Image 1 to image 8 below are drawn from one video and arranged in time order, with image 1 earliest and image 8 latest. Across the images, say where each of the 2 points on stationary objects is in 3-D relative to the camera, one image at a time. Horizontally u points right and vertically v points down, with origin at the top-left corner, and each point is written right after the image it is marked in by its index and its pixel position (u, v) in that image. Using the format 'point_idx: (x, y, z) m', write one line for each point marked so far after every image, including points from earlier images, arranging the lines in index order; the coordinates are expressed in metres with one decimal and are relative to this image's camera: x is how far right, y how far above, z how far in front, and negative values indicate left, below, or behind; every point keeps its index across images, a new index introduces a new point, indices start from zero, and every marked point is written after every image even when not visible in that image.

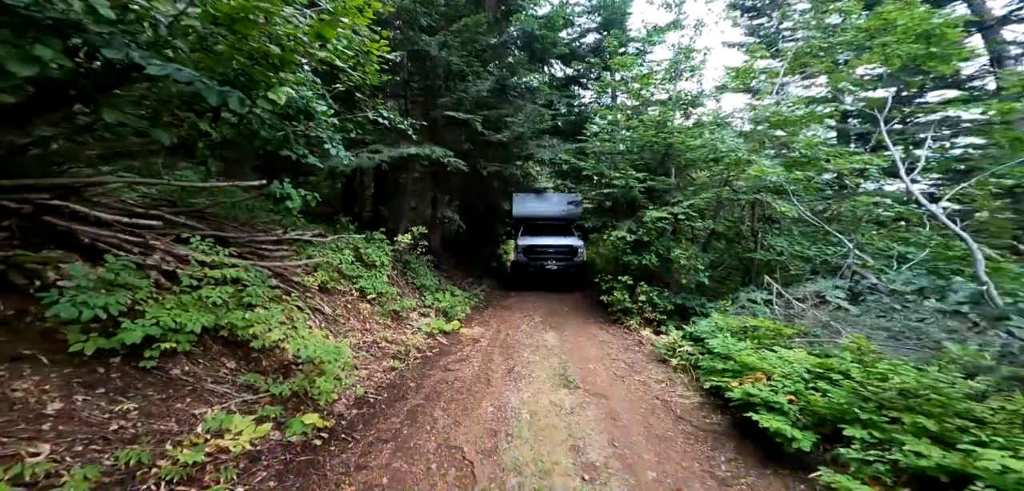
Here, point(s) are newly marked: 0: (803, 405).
0: (+1.9, -1.0, +2.5) m
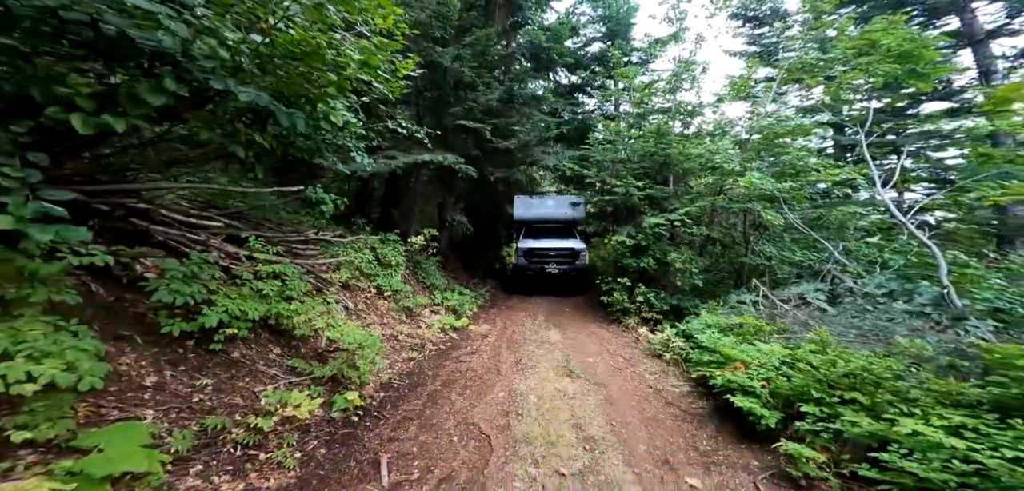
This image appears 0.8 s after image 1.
0: (+2.0, -1.1, +2.9) m
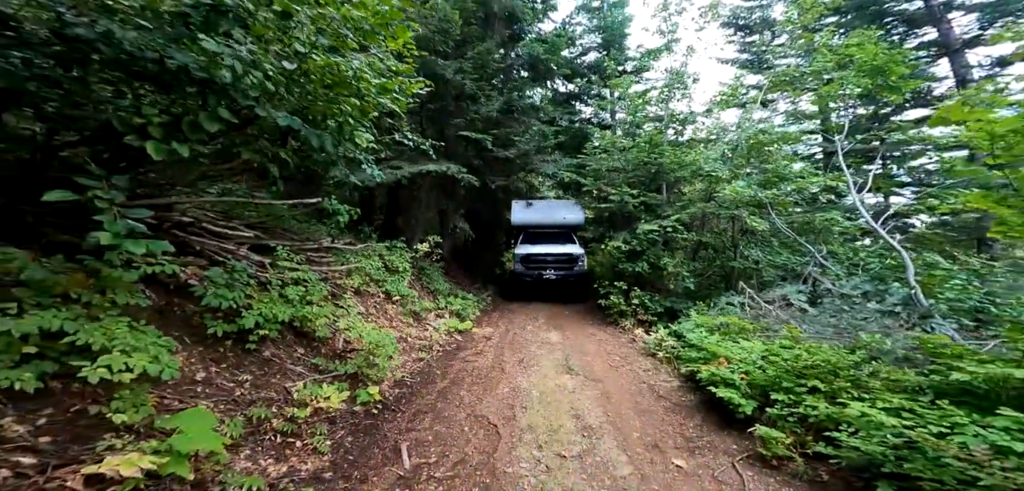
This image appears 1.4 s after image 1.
0: (+2.0, -1.1, +3.3) m
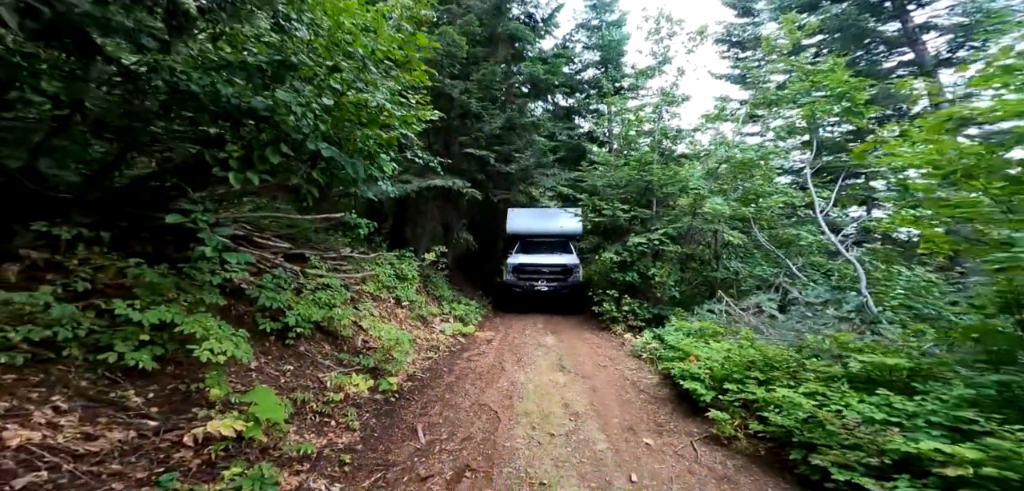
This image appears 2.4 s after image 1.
0: (+2.0, -1.3, +3.9) m
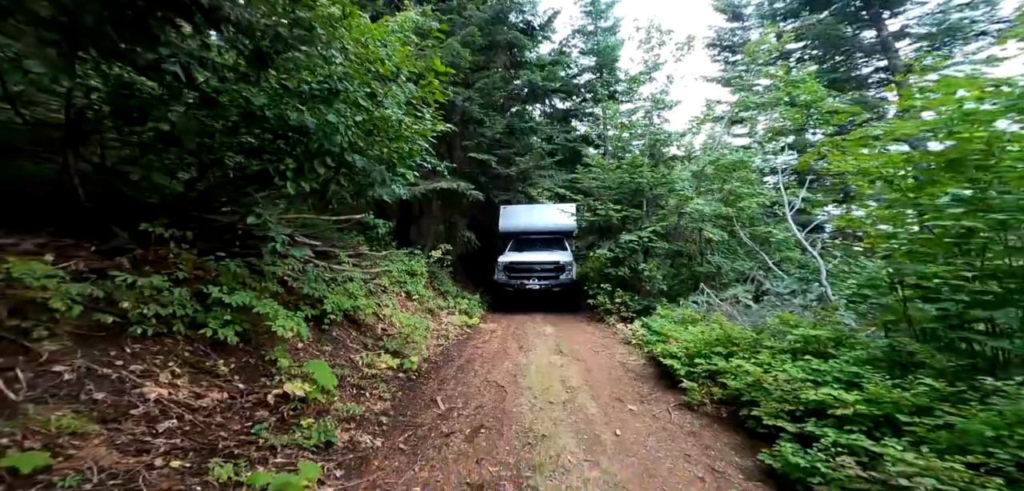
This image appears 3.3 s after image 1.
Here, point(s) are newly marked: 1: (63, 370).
0: (+2.1, -1.3, +4.5) m
1: (-2.6, -0.7, +2.2) m
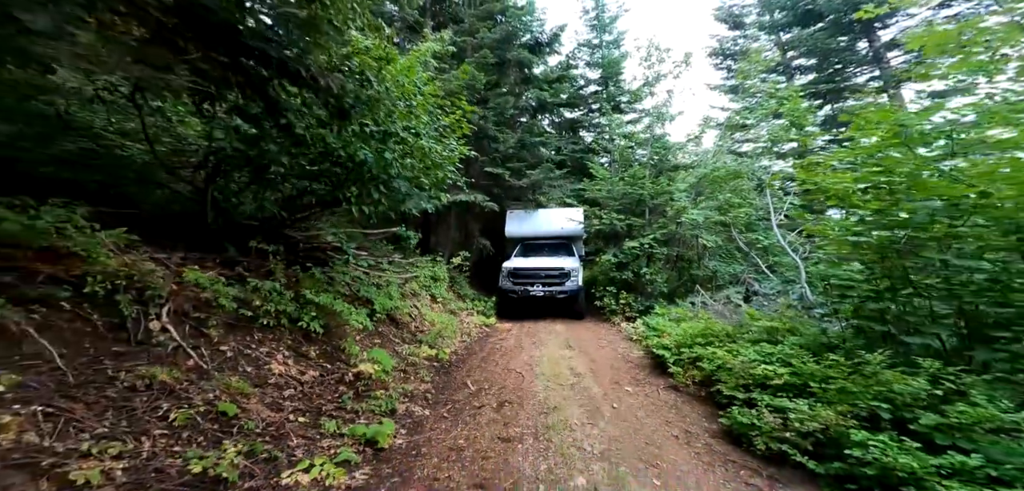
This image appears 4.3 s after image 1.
0: (+2.3, -1.4, +5.4) m
1: (-2.4, -0.9, +3.2) m
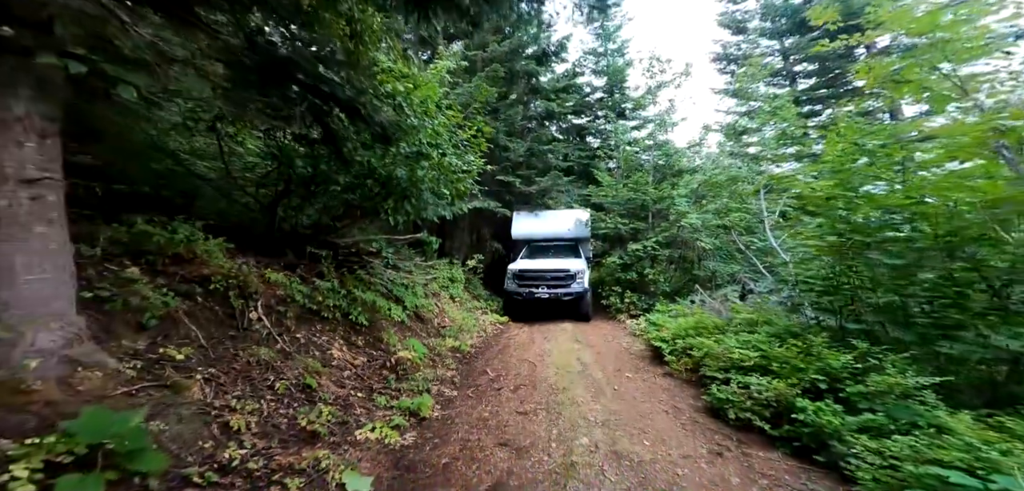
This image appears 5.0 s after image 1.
0: (+2.5, -1.4, +6.0) m
1: (-2.2, -0.9, +4.0) m
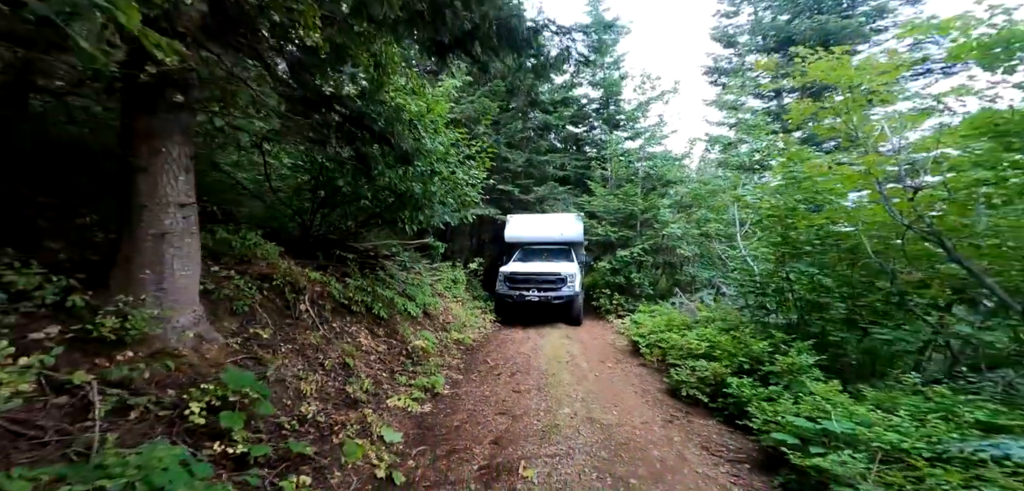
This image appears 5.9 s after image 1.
0: (+2.5, -1.6, +7.0) m
1: (-2.3, -1.0, +4.9) m
